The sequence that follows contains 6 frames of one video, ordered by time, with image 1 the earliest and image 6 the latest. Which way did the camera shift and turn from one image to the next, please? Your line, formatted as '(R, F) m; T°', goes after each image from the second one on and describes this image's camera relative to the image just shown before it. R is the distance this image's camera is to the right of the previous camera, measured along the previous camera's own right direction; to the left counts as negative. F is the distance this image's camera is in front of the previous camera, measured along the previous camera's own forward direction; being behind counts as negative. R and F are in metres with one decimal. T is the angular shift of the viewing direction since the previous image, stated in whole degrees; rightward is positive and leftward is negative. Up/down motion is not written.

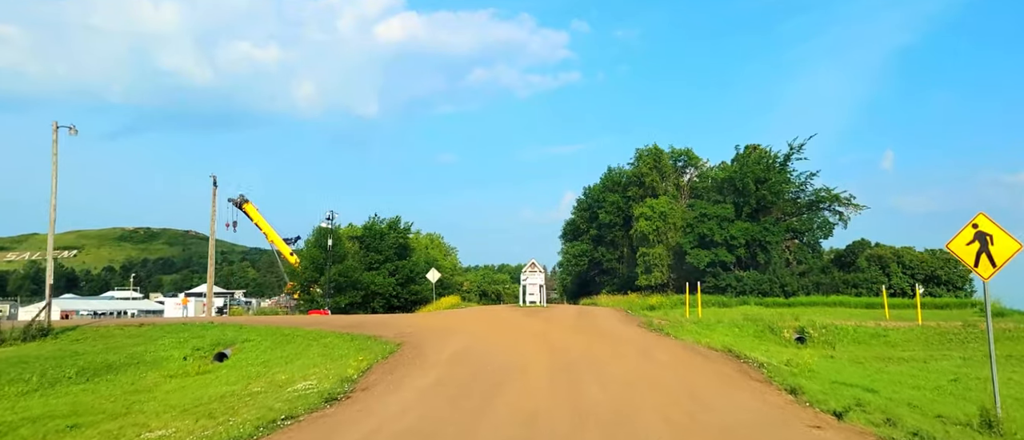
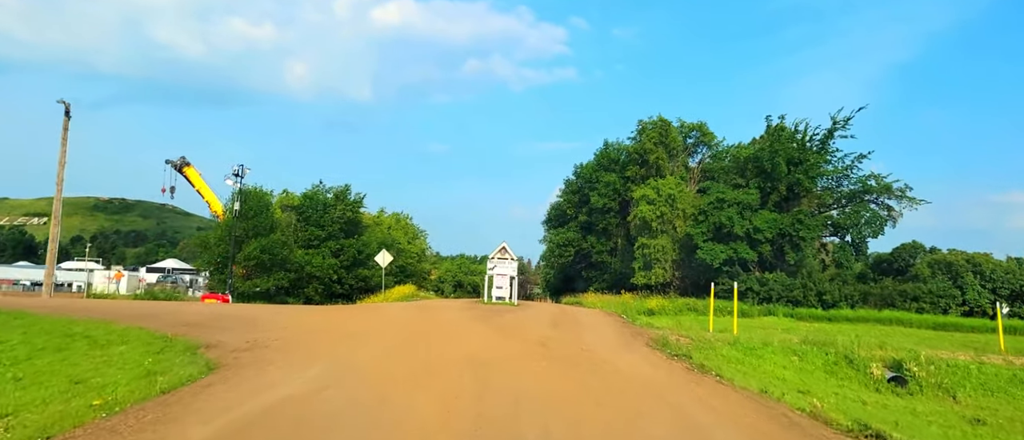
(+1.2, +9.8) m; +1°
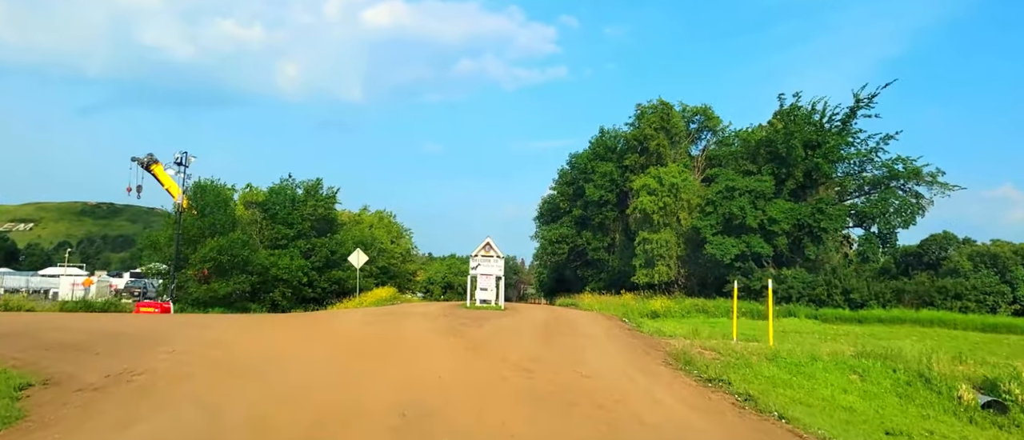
(+0.4, +4.1) m; +1°
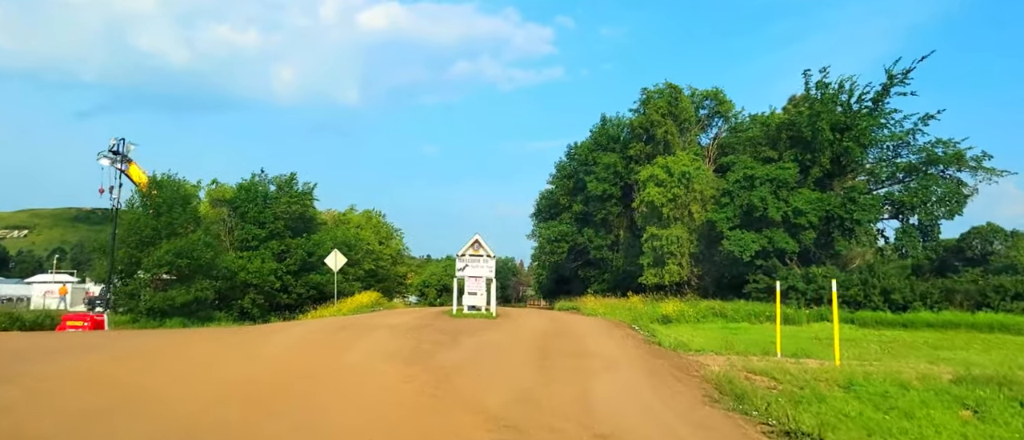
(+0.3, +3.8) m; 0°
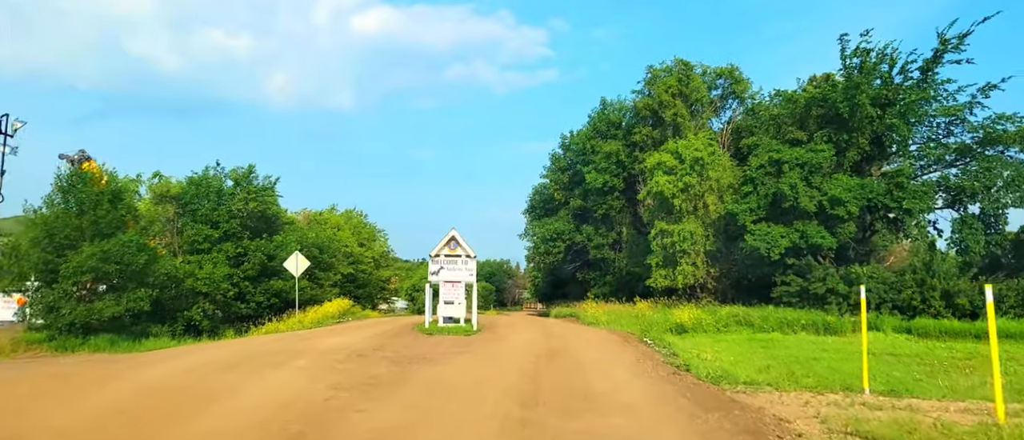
(+0.4, +4.6) m; 0°
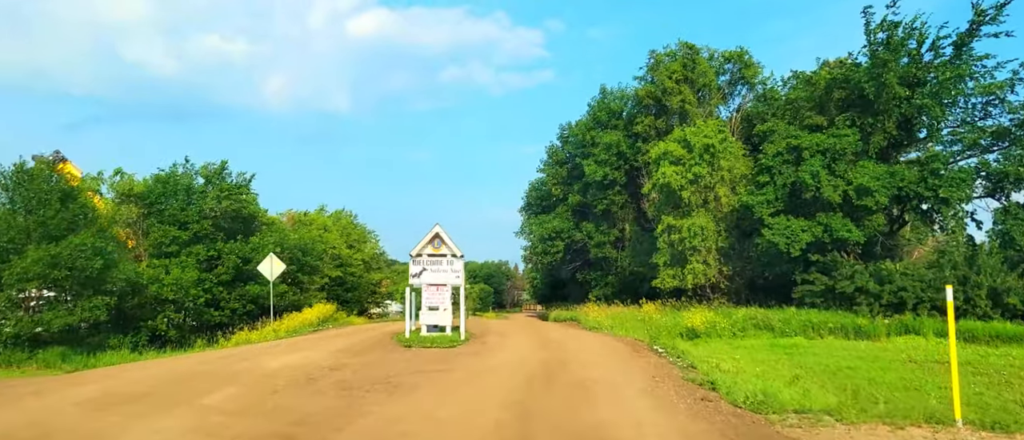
(+0.2, +2.5) m; 0°
